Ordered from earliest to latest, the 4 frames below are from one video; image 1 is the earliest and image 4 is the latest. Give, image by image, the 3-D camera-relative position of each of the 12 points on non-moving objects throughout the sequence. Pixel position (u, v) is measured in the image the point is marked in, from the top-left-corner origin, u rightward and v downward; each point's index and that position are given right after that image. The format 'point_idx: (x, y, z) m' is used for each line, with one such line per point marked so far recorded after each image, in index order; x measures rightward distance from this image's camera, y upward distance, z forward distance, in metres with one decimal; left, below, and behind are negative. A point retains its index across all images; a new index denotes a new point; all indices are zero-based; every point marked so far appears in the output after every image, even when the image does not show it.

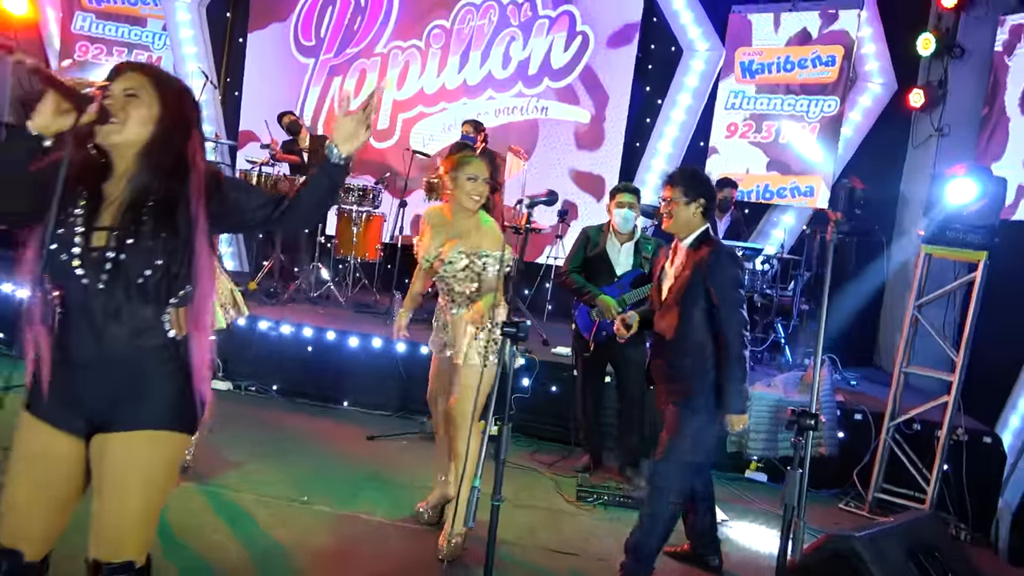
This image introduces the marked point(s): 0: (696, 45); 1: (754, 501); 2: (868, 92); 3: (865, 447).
0: (+1.4, +1.9, +5.9) m
1: (+1.3, -1.1, +4.0) m
2: (+2.8, +1.5, +5.9) m
3: (+1.9, -0.9, +4.2) m
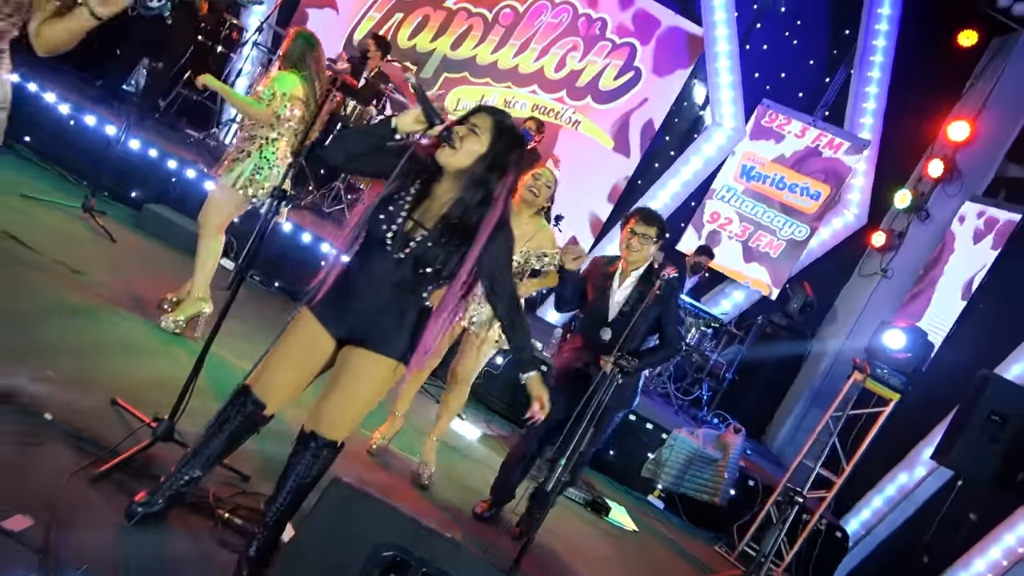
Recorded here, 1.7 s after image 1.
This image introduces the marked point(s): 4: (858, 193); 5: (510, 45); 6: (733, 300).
0: (+1.8, +1.5, +6.6) m
1: (+0.9, -1.4, +4.7) m
2: (+3.0, +0.6, +6.8) m
3: (+1.5, -1.5, +5.0) m
4: (+3.1, +0.8, +6.7) m
5: (0.0, +2.2, +6.9) m
6: (+2.0, -0.1, +6.8) m
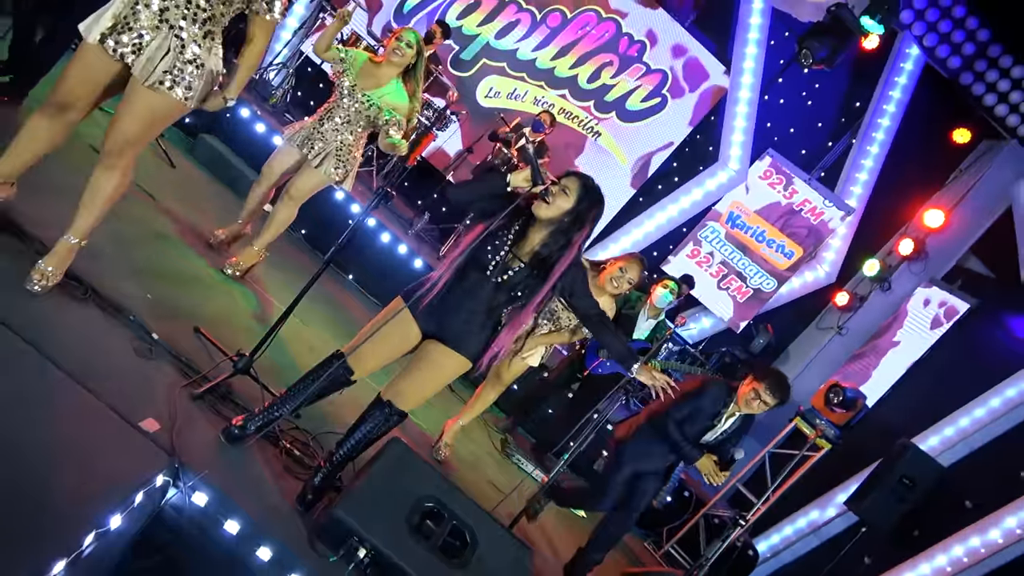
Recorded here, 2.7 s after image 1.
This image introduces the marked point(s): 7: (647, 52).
0: (+2.0, +1.2, +7.1) m
1: (+0.6, -1.6, +5.3) m
2: (+3.0, +0.2, +7.4) m
3: (+1.2, -1.7, +5.6) m
4: (+3.1, +0.3, +7.3) m
5: (+0.4, +2.3, +7.3) m
6: (+1.9, -0.4, +7.4) m
7: (+1.3, +2.2, +7.1) m
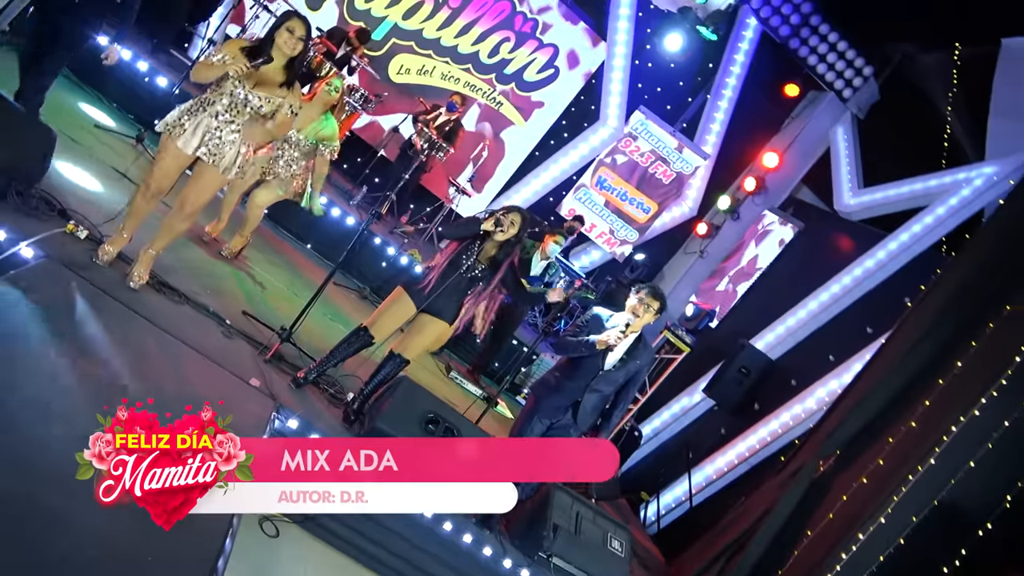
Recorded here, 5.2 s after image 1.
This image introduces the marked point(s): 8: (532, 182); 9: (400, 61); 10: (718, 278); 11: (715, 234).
0: (+1.1, +1.9, +8.6) m
1: (+0.1, -1.1, +6.9) m
2: (+2.0, +1.0, +9.1) m
3: (+0.7, -1.2, +7.3) m
4: (+2.2, +1.1, +9.0) m
5: (-0.6, +2.9, +8.4) m
6: (+1.0, +0.3, +9.0) m
7: (+0.3, +2.8, +8.3) m
8: (+0.2, +1.2, +8.6) m
9: (-1.2, +2.5, +8.4) m
10: (+2.4, +0.2, +8.7) m
11: (+2.4, +0.6, +8.9) m
